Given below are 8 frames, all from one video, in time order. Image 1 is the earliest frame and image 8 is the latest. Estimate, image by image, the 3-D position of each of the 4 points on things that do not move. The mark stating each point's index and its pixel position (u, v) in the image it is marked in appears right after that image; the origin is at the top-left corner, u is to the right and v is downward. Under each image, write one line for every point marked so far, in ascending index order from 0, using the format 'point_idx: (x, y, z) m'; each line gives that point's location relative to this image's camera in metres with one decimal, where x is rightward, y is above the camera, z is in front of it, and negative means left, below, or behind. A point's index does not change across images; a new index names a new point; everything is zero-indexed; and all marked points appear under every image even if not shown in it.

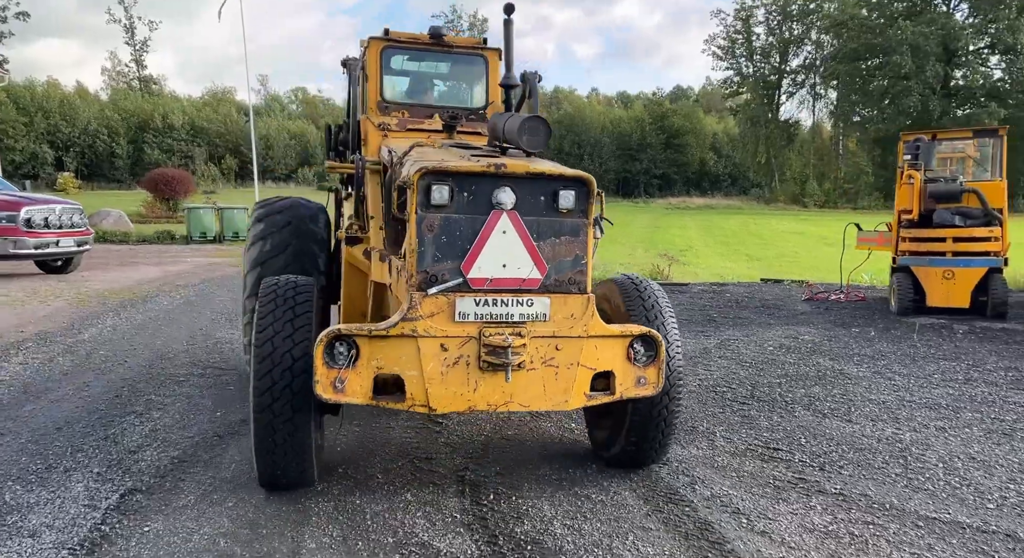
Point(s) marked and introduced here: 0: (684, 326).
0: (+1.6, -0.5, +7.8) m
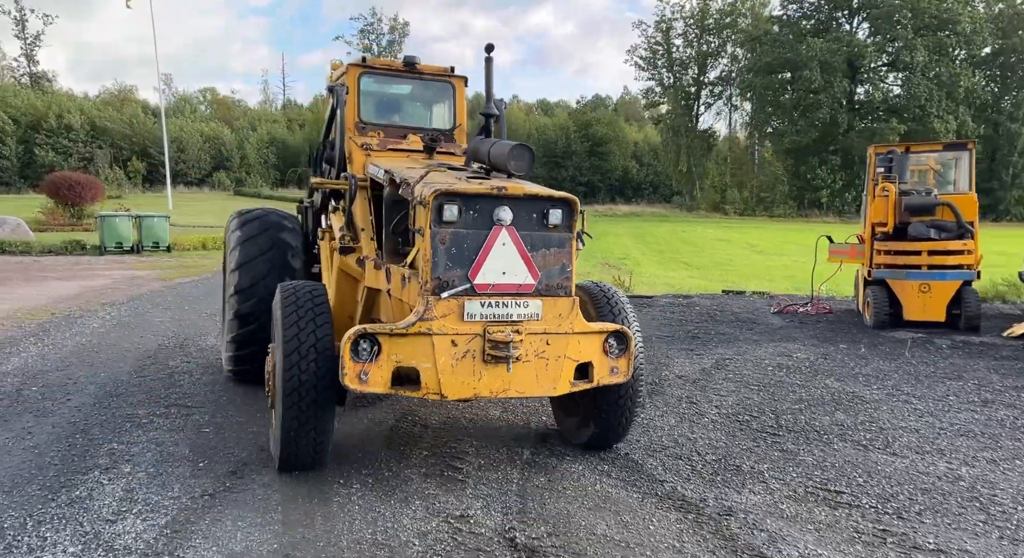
0: (+1.4, -0.6, +7.5) m
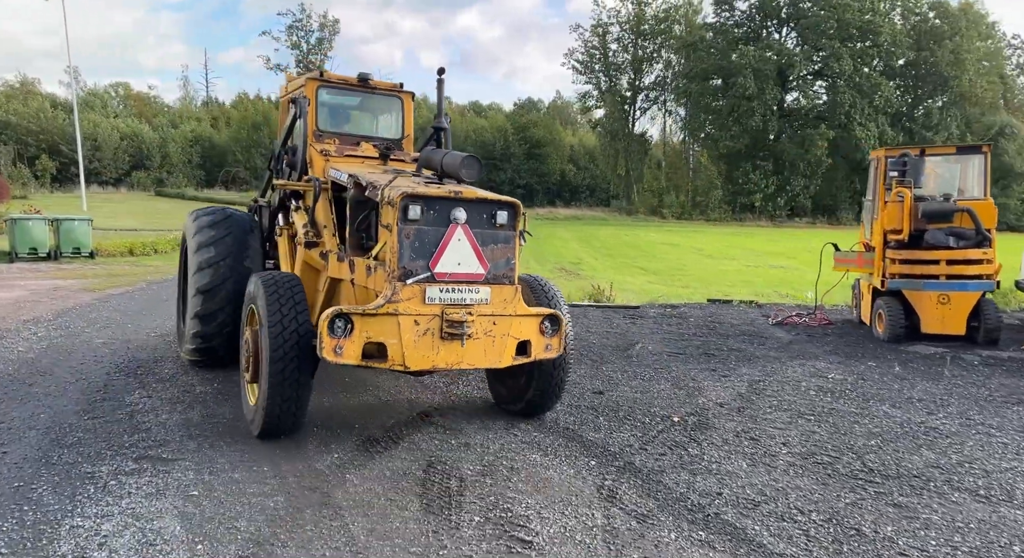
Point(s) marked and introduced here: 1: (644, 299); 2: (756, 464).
0: (+1.4, -0.7, +6.8) m
1: (+2.1, -0.3, +13.3) m
2: (+1.2, -0.9, +4.3) m
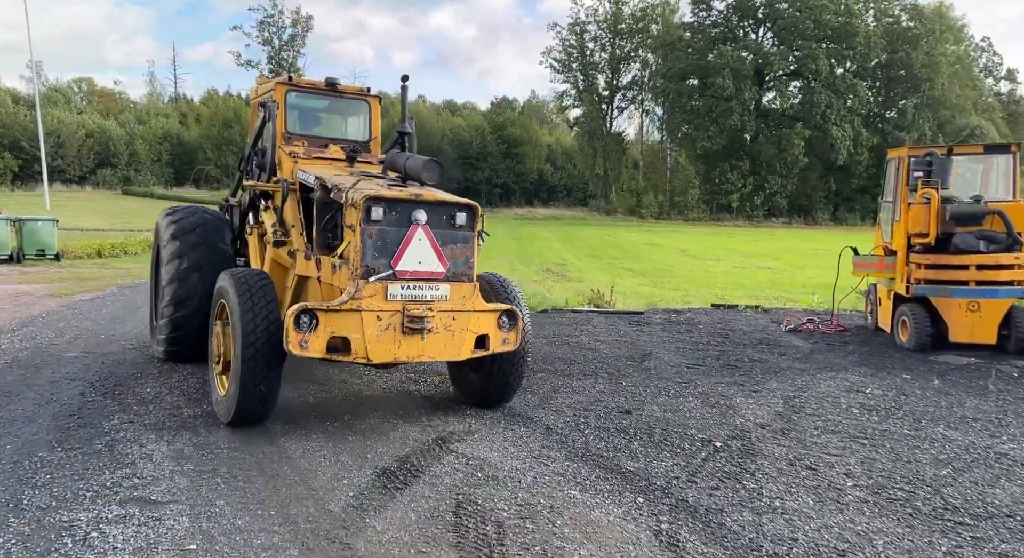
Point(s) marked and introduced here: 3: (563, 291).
0: (+1.5, -0.8, +6.4) m
1: (+2.0, -0.4, +12.8) m
2: (+1.4, -1.0, +3.8) m
3: (+1.1, -0.3, +14.6) m
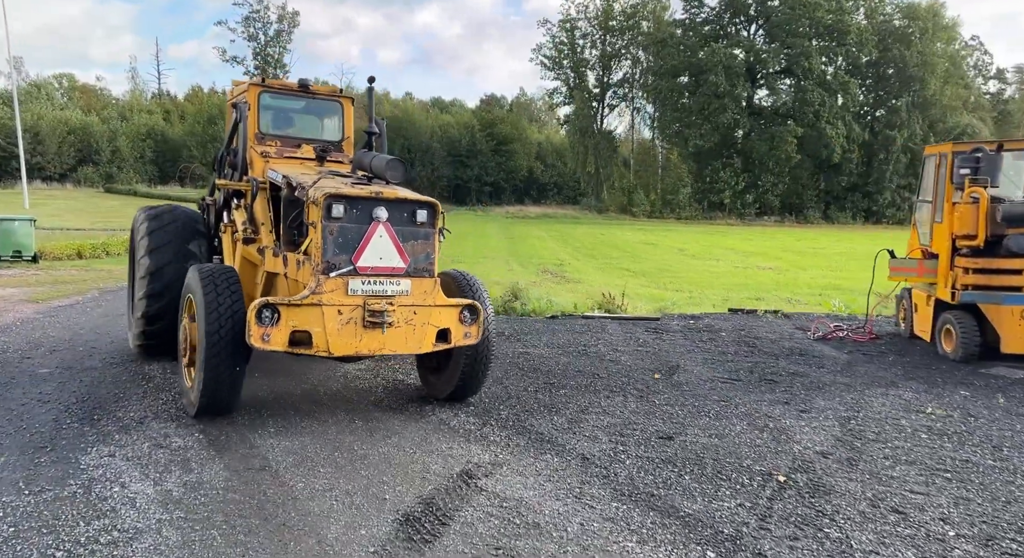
0: (+1.7, -0.8, +5.8) m
1: (+2.0, -0.4, +12.3) m
2: (+1.6, -1.1, +3.3) m
3: (+1.2, -0.3, +14.1) m
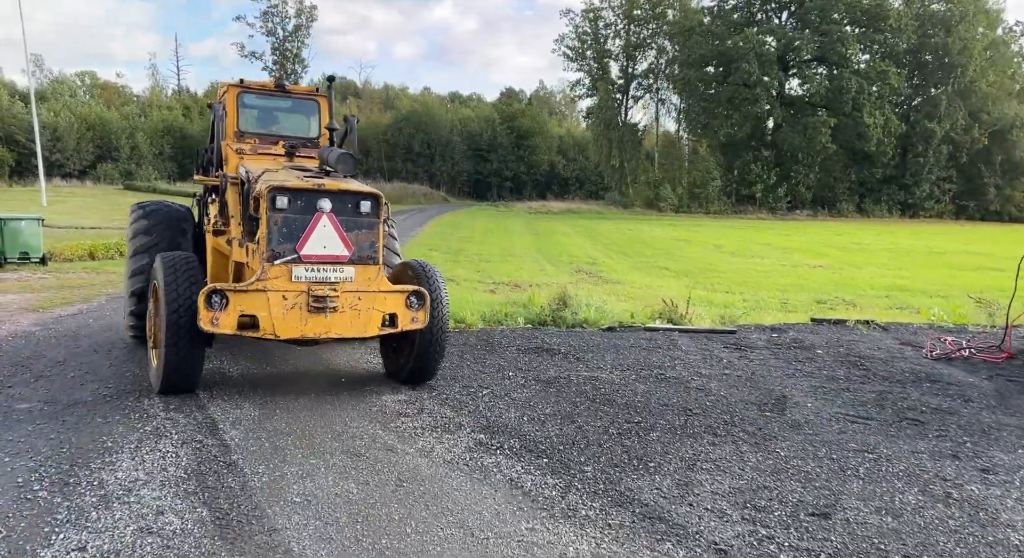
0: (+2.1, -0.9, +4.6) m
1: (+2.6, -0.5, +11.0) m
2: (+2.0, -1.2, +2.0) m
3: (+1.8, -0.3, +12.8) m
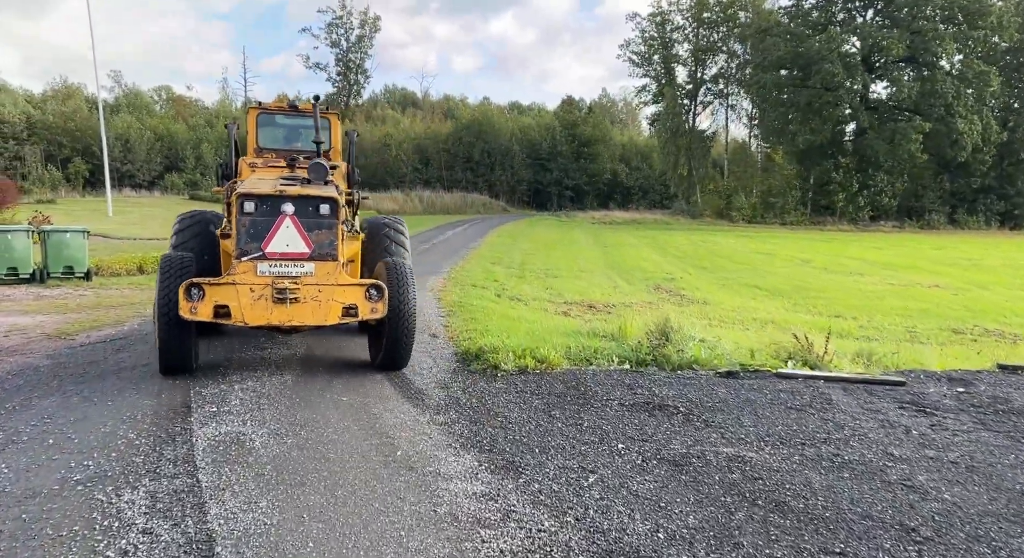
0: (+2.7, -1.2, +2.6) m
1: (+3.6, -0.8, +9.0) m
2: (+2.4, -1.4, 0.0) m
3: (+2.9, -0.7, +10.8) m
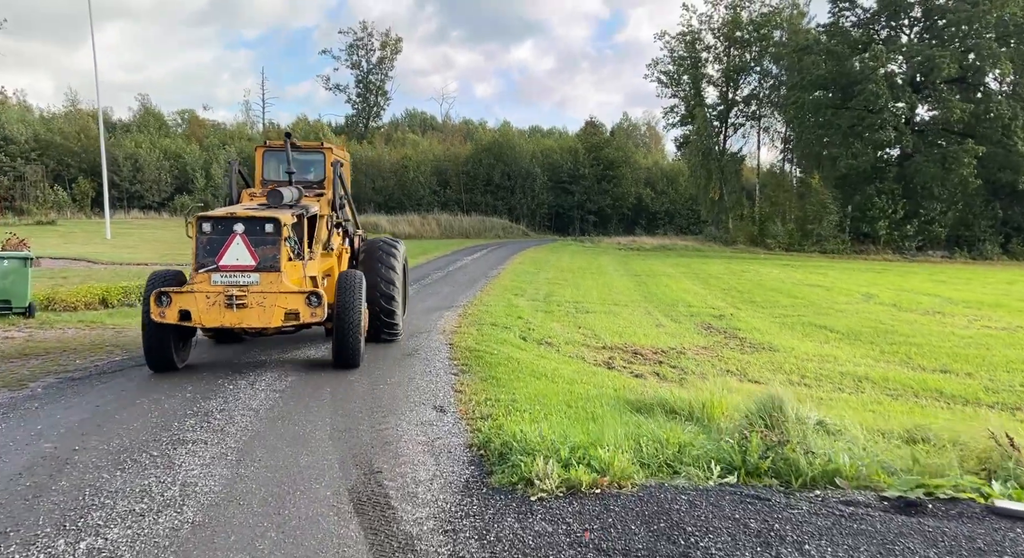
0: (+2.8, -1.4, -0.4) m
1: (+3.9, -1.2, +6.0) m
2: (+2.5, -1.6, -2.9) m
3: (+3.2, -1.2, +7.9) m
